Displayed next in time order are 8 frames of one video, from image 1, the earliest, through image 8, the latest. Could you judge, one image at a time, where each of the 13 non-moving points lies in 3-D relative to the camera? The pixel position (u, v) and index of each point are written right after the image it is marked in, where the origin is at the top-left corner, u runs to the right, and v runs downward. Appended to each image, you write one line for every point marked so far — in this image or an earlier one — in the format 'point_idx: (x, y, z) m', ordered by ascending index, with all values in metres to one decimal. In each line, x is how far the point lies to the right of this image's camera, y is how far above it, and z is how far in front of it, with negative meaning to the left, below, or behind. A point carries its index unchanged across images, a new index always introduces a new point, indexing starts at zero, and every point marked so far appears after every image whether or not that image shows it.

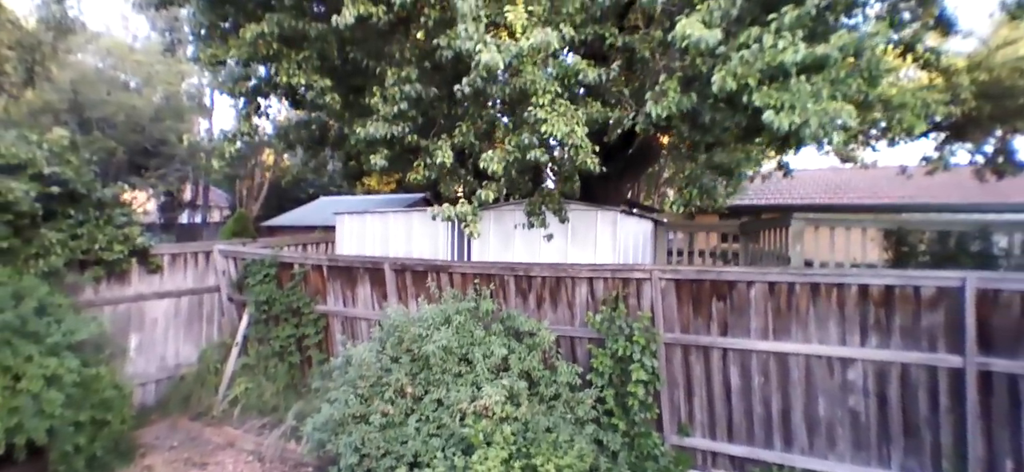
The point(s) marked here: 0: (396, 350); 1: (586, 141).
0: (-0.9, -0.9, +4.1) m
1: (+0.5, +0.6, +3.7) m
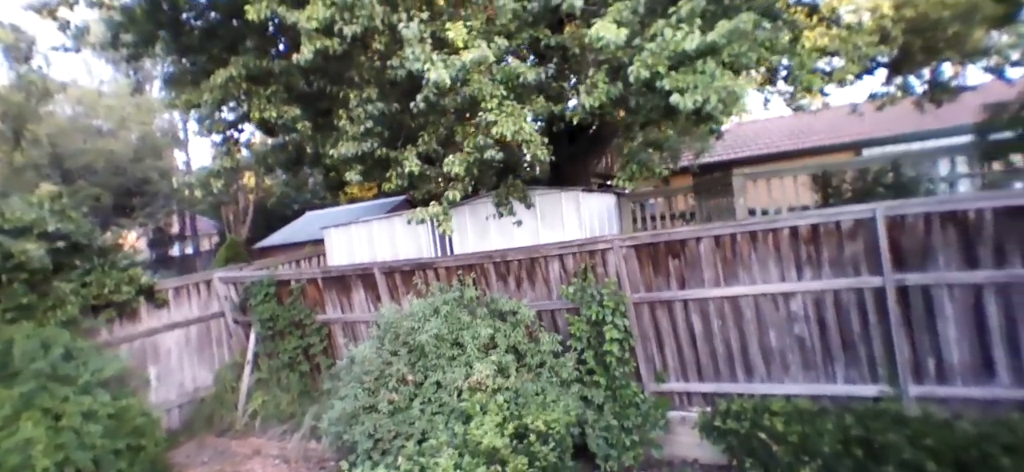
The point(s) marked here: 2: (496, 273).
0: (-1.0, -0.9, +4.5) m
1: (+0.2, +0.8, +4.1) m
2: (-0.1, -0.4, +5.3) m
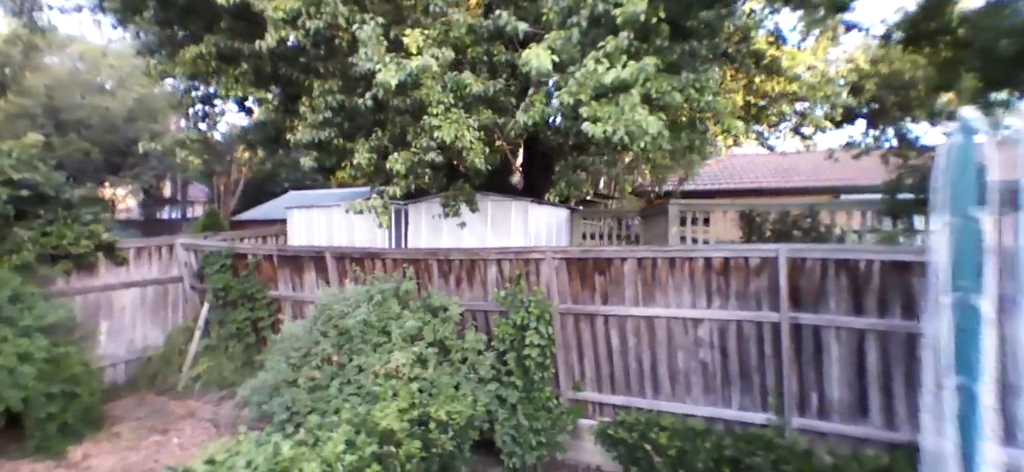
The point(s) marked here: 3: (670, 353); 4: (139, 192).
0: (-1.6, -0.8, +4.8) m
1: (-0.3, +0.7, +4.4) m
2: (-0.7, -0.3, +5.5) m
3: (+1.4, -1.0, +4.7) m
4: (-10.6, +1.3, +15.6) m
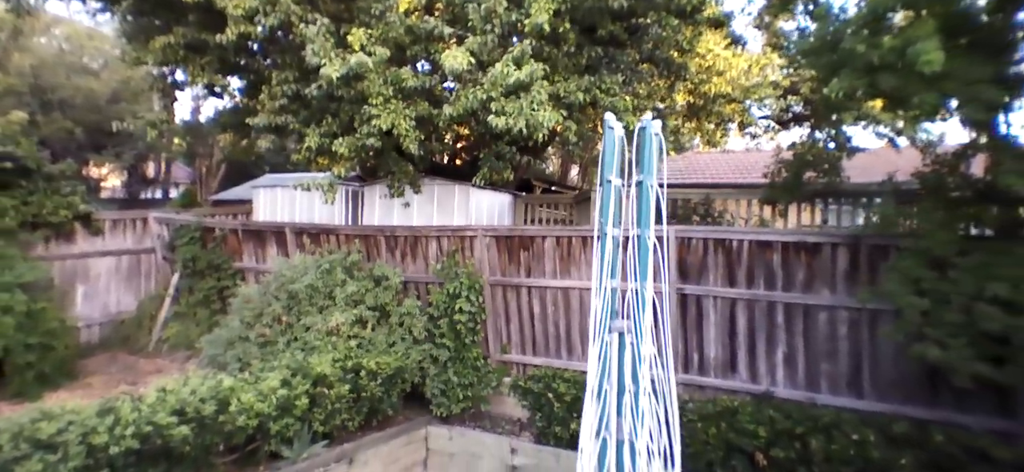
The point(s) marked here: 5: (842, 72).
0: (-2.3, -0.5, +5.4) m
1: (-0.9, +1.0, +5.0) m
2: (-1.4, -0.1, +6.1) m
3: (+0.7, -0.8, +5.4) m
4: (-11.5, +1.9, +16.0) m
5: (+1.9, +0.9, +3.1) m
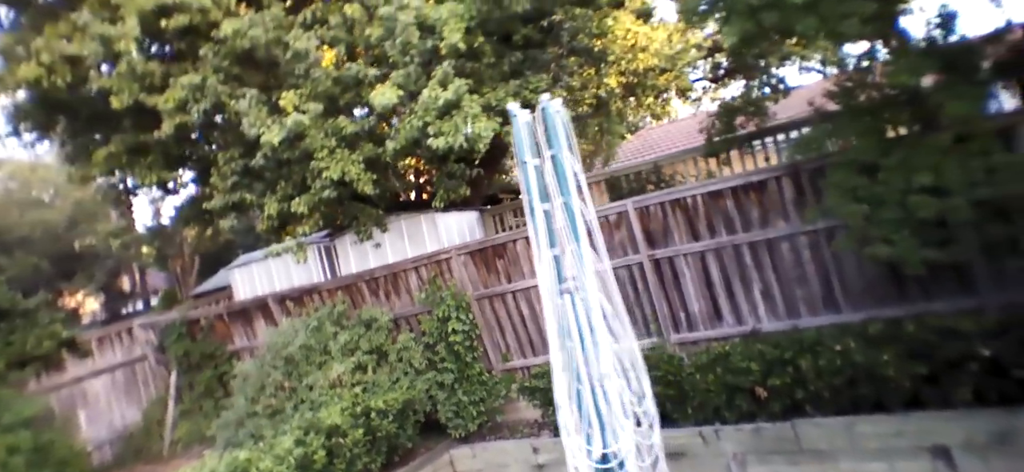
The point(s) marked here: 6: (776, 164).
0: (-2.4, -1.2, +5.5) m
1: (-1.4, +0.6, +5.1) m
2: (-1.7, -0.6, +6.2) m
3: (+0.6, -0.7, +5.5) m
4: (-12.1, -1.6, +15.9) m
5: (+1.3, +1.3, +3.4) m
6: (+2.2, +0.6, +4.6) m
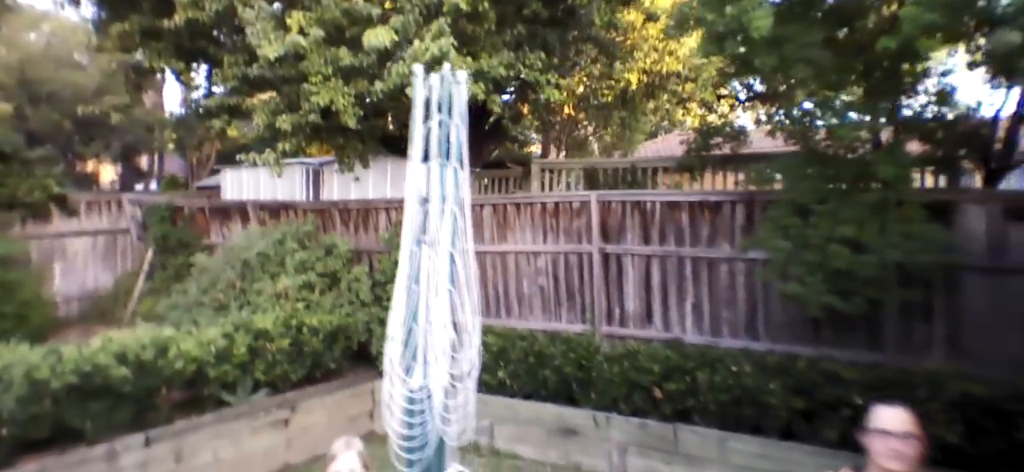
0: (-3.0, -0.2, +5.8) m
1: (-1.6, +1.3, +5.3) m
2: (-2.1, +0.2, +6.5) m
3: (0.0, -0.5, +5.8) m
4: (-12.1, +2.2, +16.5) m
5: (+1.2, +1.3, +3.5) m
6: (+1.9, +0.4, +4.7) m
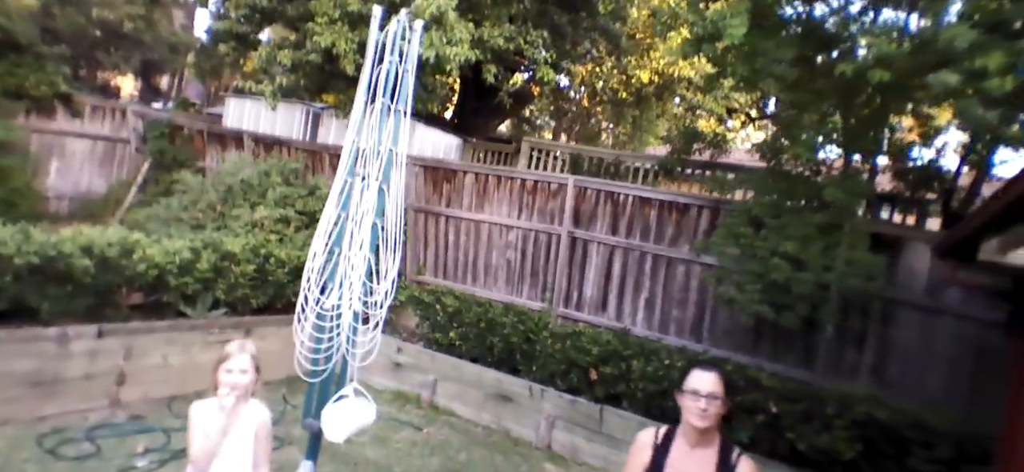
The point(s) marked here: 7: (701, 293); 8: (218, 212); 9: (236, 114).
0: (-3.2, +0.6, +6.0) m
1: (-1.6, +1.8, +5.5) m
2: (-2.2, +0.9, +6.7) m
3: (-0.3, -0.2, +5.9) m
4: (-11.7, +4.9, +16.6) m
5: (+1.1, +1.3, +3.6) m
6: (+1.7, +0.4, +4.8) m
7: (+1.7, -0.5, +4.8) m
8: (-3.1, +0.2, +5.8) m
9: (-4.3, +1.9, +8.6) m
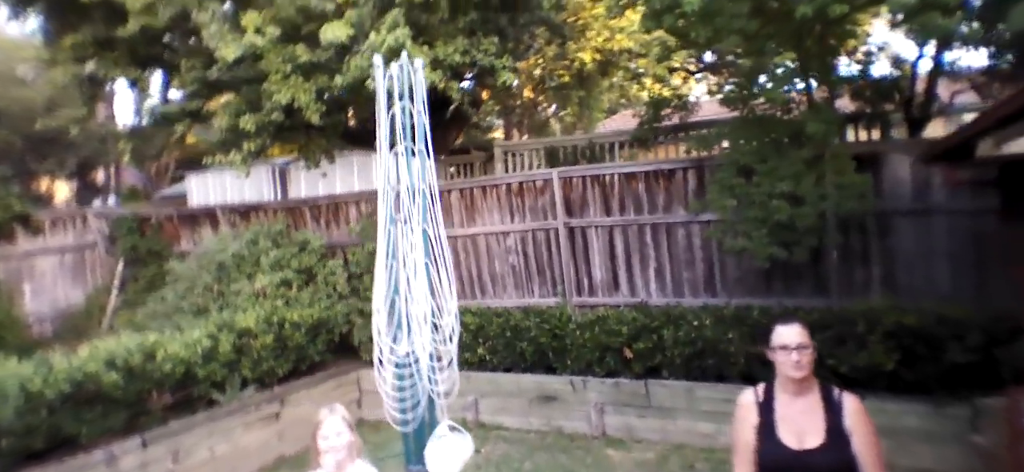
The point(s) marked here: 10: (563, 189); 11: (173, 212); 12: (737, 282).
0: (-3.3, -0.3, +5.9) m
1: (-2.0, +1.3, +5.4) m
2: (-2.5, +0.3, +6.6) m
3: (-0.3, -0.3, +6.0) m
4: (-13.1, +1.7, +16.0) m
5: (+0.9, +1.5, +3.7) m
6: (+1.6, +0.7, +5.0) m
7: (+1.8, -0.1, +5.0) m
8: (-3.1, -0.6, +5.7) m
9: (-4.8, +0.7, +8.4) m
10: (+0.5, +0.5, +5.6) m
11: (-4.5, +0.3, +7.3) m
12: (+2.0, -0.4, +4.9) m
